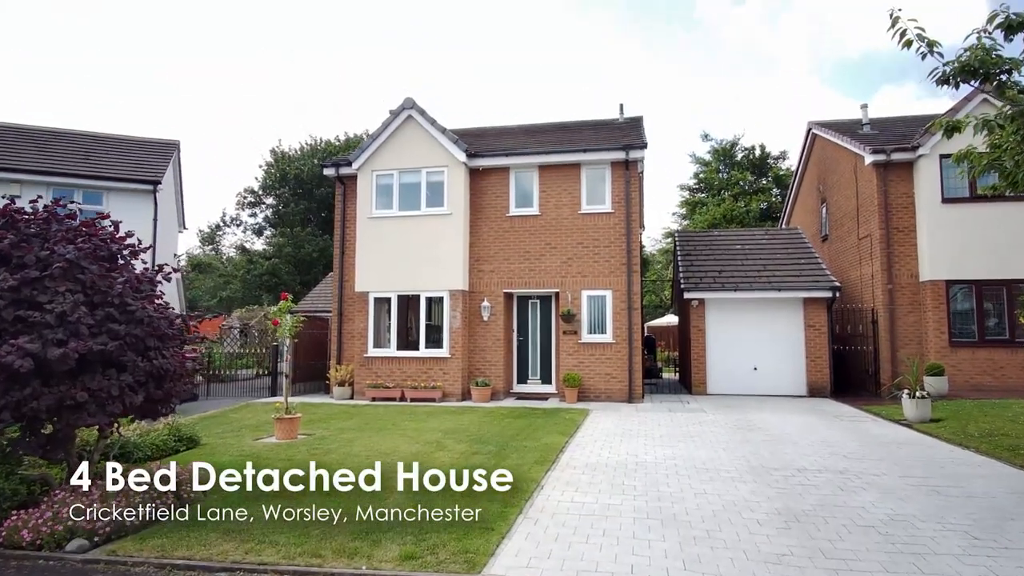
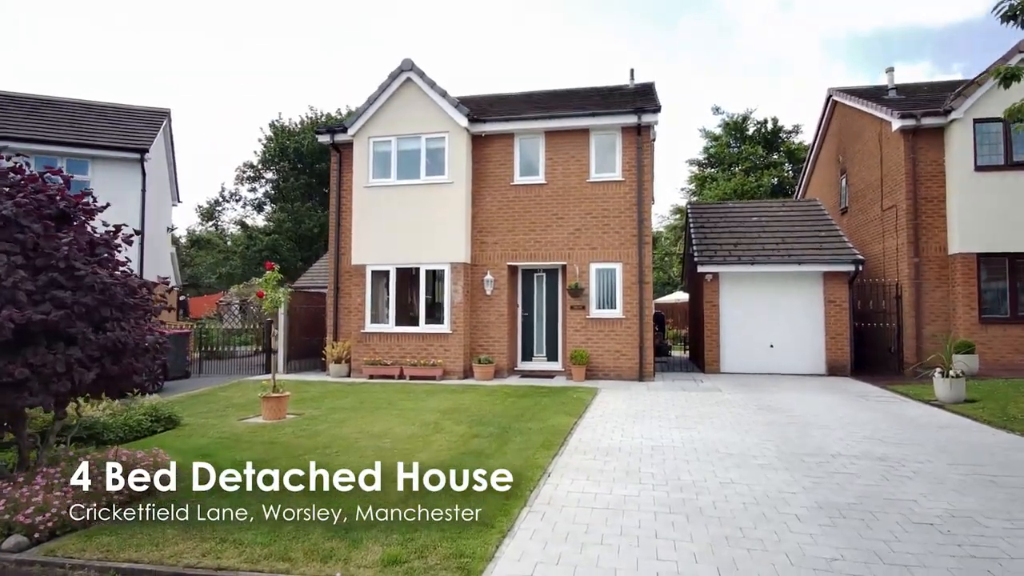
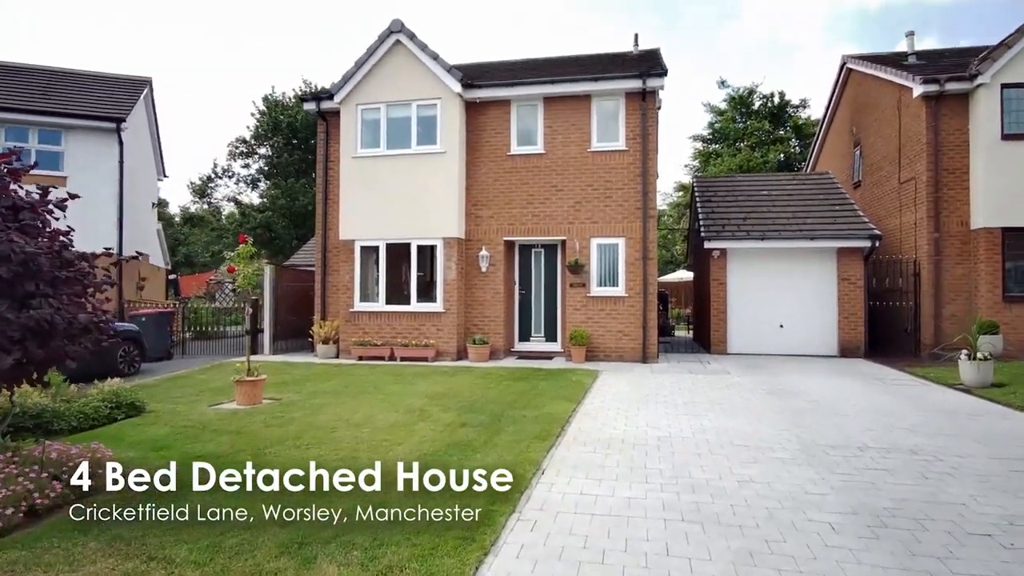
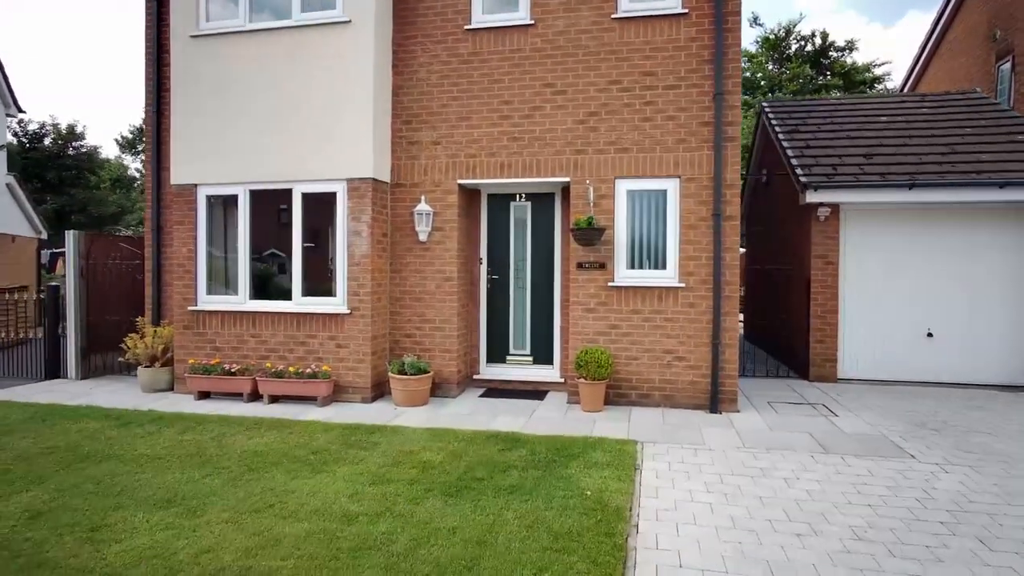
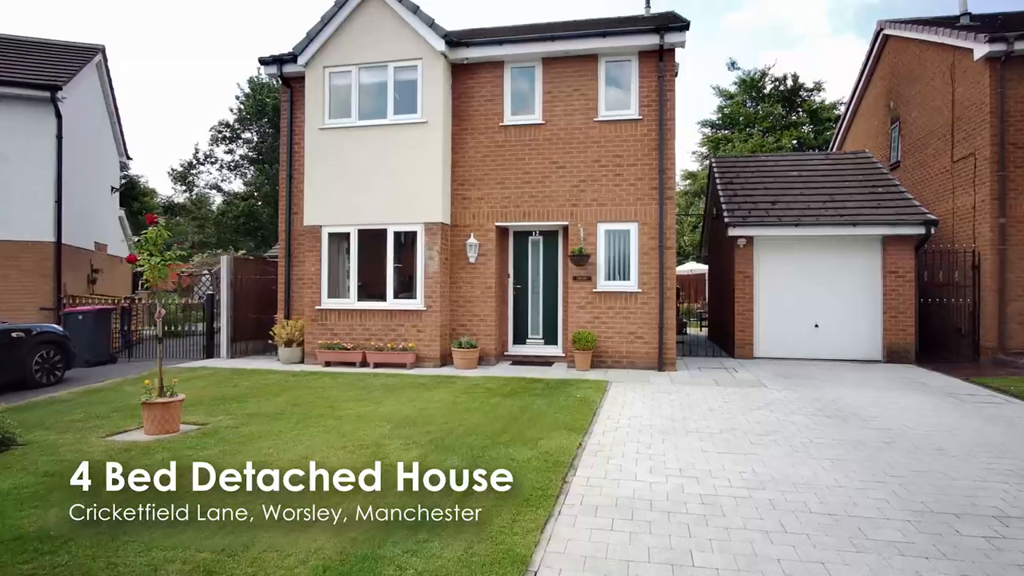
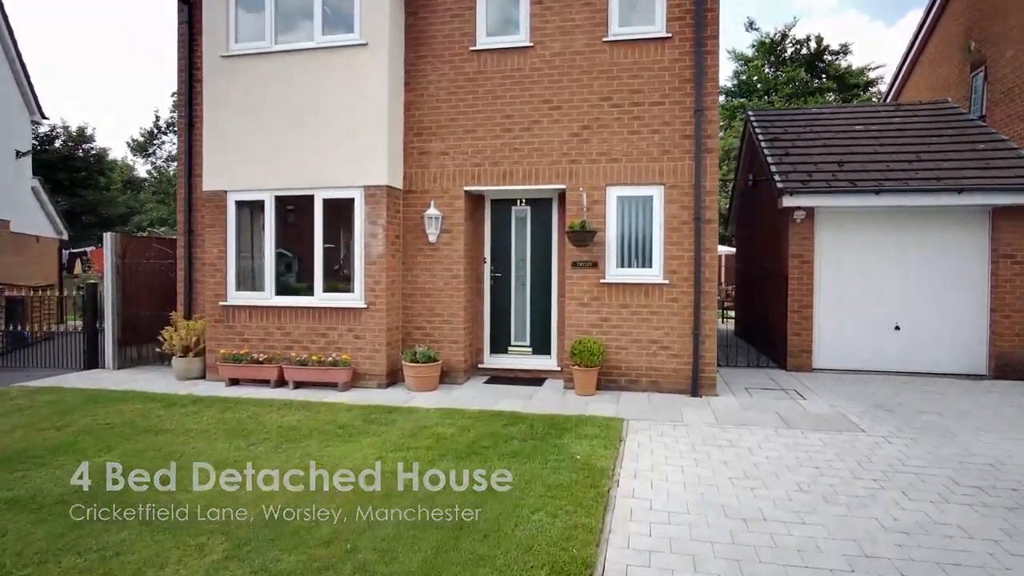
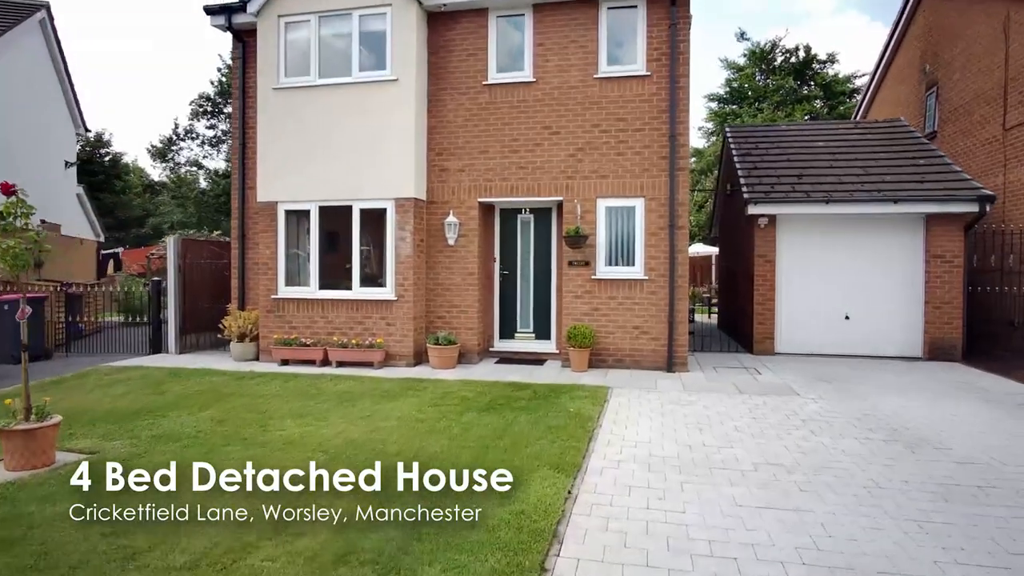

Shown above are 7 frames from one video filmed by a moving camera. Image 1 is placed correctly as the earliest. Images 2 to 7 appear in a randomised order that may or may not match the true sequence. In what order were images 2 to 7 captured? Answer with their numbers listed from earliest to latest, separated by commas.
2, 3, 5, 7, 6, 4
